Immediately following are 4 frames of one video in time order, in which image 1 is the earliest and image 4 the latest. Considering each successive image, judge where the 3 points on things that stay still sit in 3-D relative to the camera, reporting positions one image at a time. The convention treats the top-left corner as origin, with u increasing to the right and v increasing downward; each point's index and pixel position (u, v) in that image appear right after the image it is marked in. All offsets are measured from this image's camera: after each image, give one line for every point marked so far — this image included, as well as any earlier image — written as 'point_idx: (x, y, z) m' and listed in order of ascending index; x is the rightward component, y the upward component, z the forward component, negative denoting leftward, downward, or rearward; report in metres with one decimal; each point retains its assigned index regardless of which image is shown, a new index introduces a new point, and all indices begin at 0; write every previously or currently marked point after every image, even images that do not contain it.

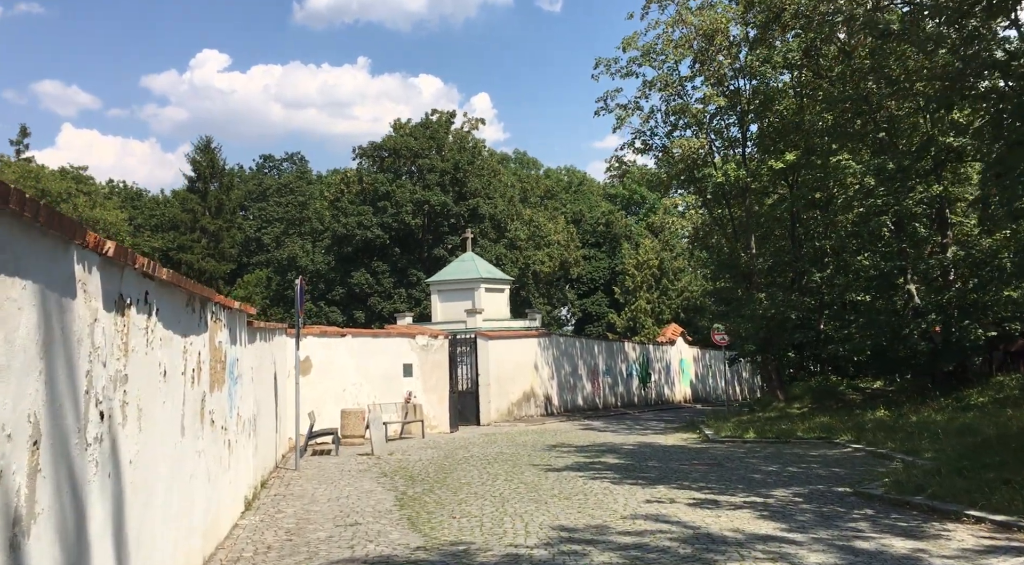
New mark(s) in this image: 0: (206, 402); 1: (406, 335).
0: (-2.3, -0.9, +6.8) m
1: (-2.3, -1.1, +19.9) m
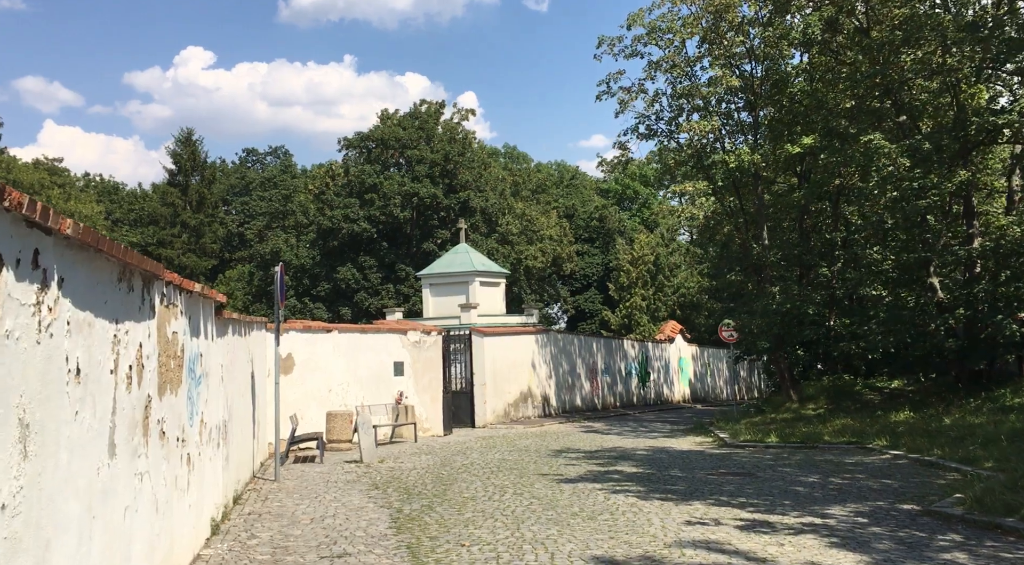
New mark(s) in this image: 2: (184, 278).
0: (-2.1, -0.7, +5.3) m
1: (-2.3, -1.0, +18.4) m
2: (-2.2, 0.0, +6.2) m
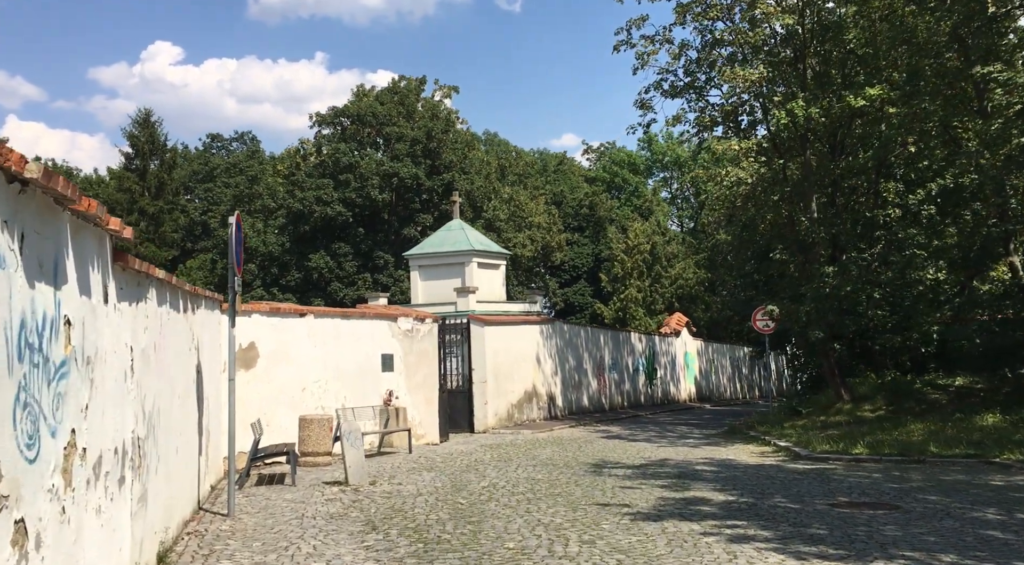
0: (-1.4, -0.3, +1.8) m
1: (-2.1, -0.6, +15.0) m
2: (-1.6, +0.4, +2.8) m
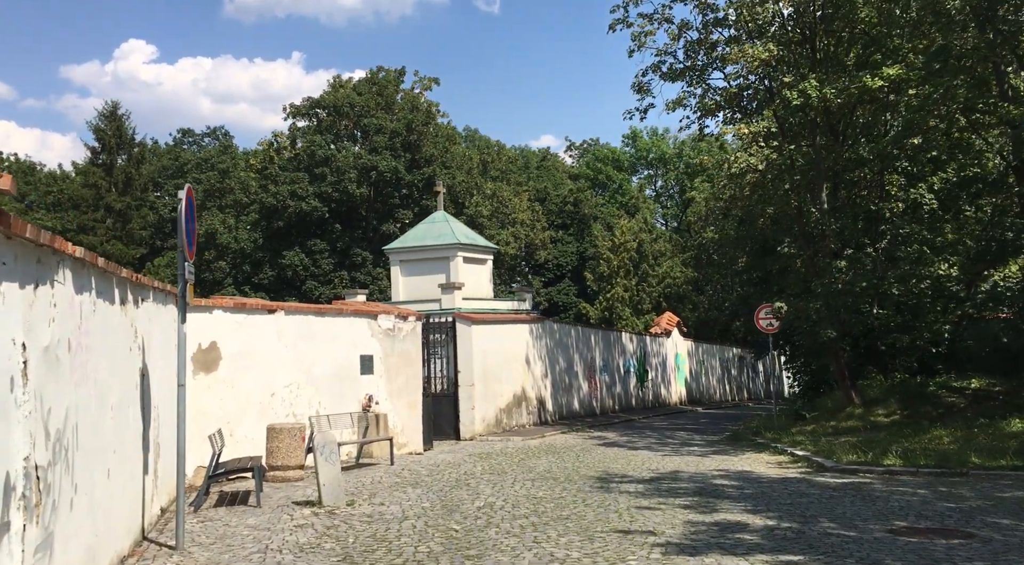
0: (-1.2, -0.2, +0.4) m
1: (-2.2, -0.5, +13.6) m
2: (-1.4, +0.6, +1.4) m
